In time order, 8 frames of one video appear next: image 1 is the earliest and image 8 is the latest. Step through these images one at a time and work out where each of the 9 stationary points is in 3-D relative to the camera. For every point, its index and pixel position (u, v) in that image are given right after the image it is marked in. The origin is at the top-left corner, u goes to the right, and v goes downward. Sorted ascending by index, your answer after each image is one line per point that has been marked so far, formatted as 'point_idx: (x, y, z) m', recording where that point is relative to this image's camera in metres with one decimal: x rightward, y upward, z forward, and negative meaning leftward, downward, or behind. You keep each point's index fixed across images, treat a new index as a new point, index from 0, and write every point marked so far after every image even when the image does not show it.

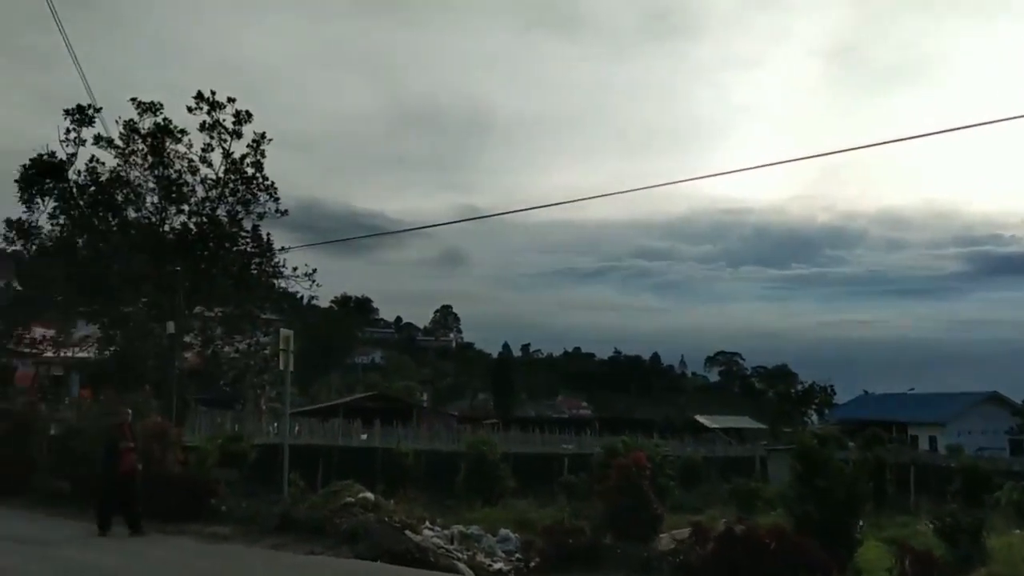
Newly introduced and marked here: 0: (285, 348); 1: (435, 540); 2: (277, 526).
0: (-4.6, -1.2, +16.8) m
1: (-1.4, -4.6, +15.2) m
2: (-4.1, -4.2, +14.6) m
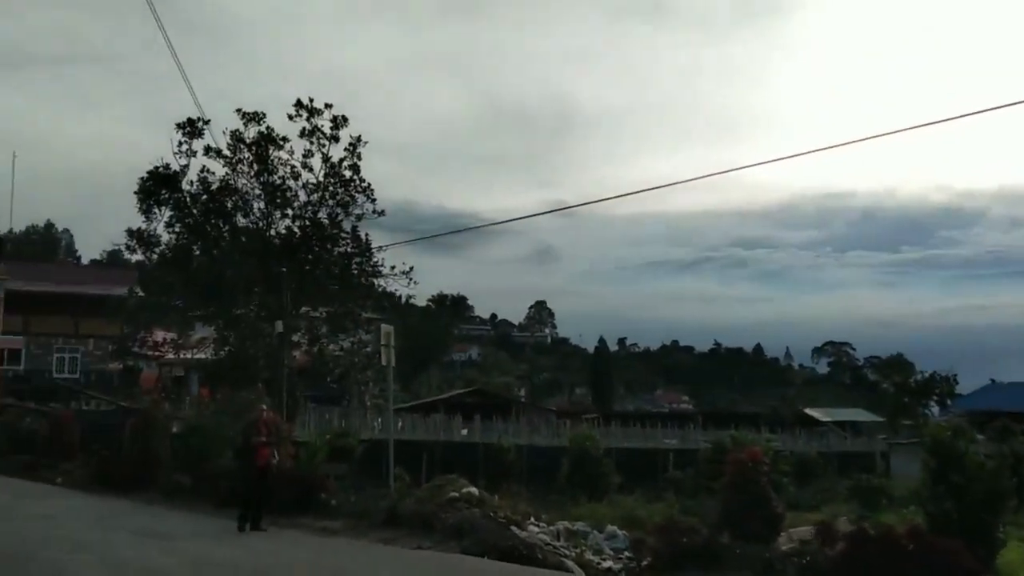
0: (-2.5, -1.2, +17.1) m
1: (+0.5, -4.5, +15.1) m
2: (-2.3, -4.2, +14.8) m
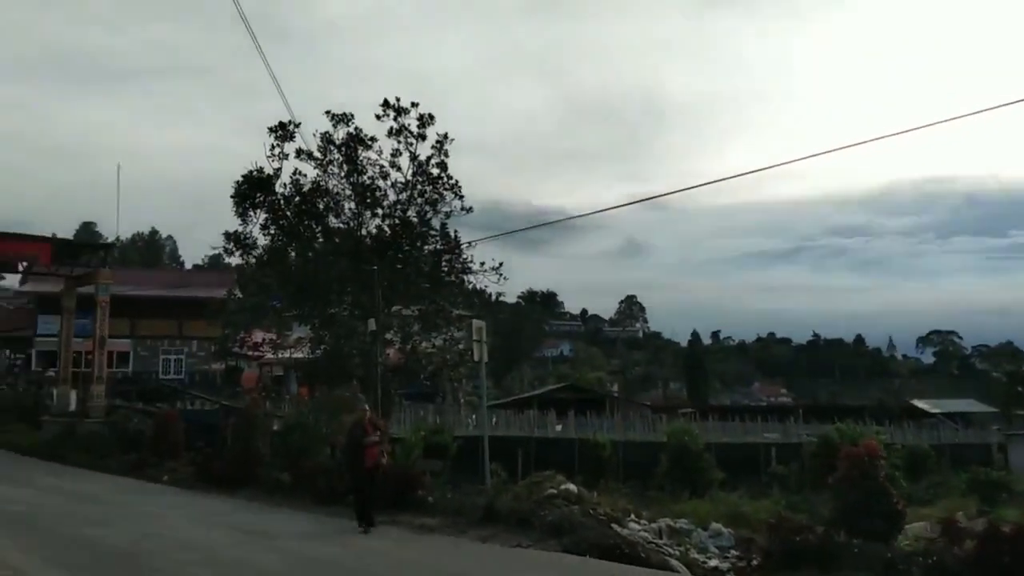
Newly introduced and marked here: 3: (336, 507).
0: (-0.6, -1.1, +16.9) m
1: (+2.3, -4.3, +14.6) m
2: (-0.5, -4.1, +14.6) m
3: (-3.5, -4.4, +16.6) m
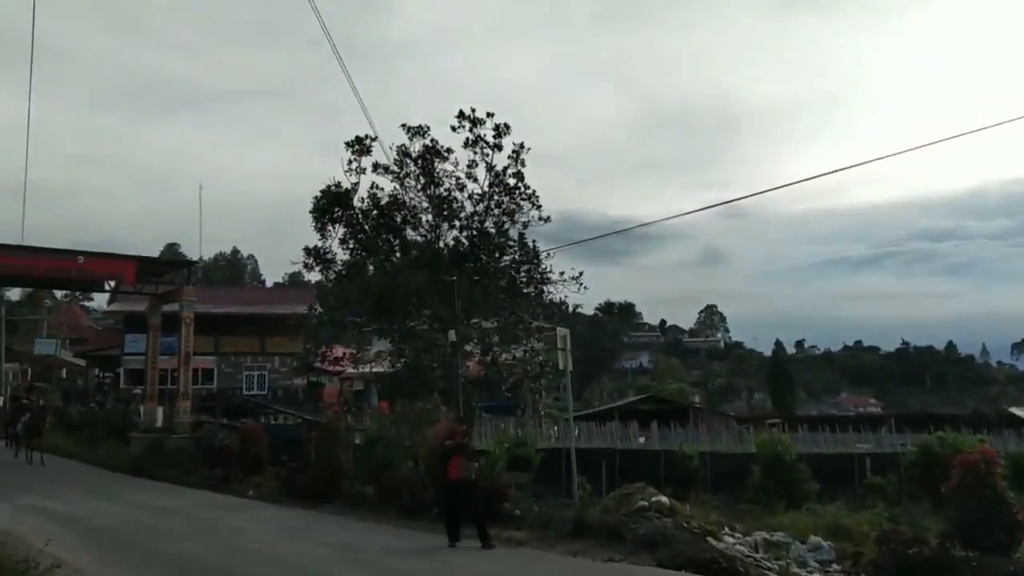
0: (+1.0, -1.2, +16.4) m
1: (+3.8, -4.3, +13.8) m
2: (+1.0, -4.1, +14.1) m
3: (-1.8, -4.6, +16.3) m
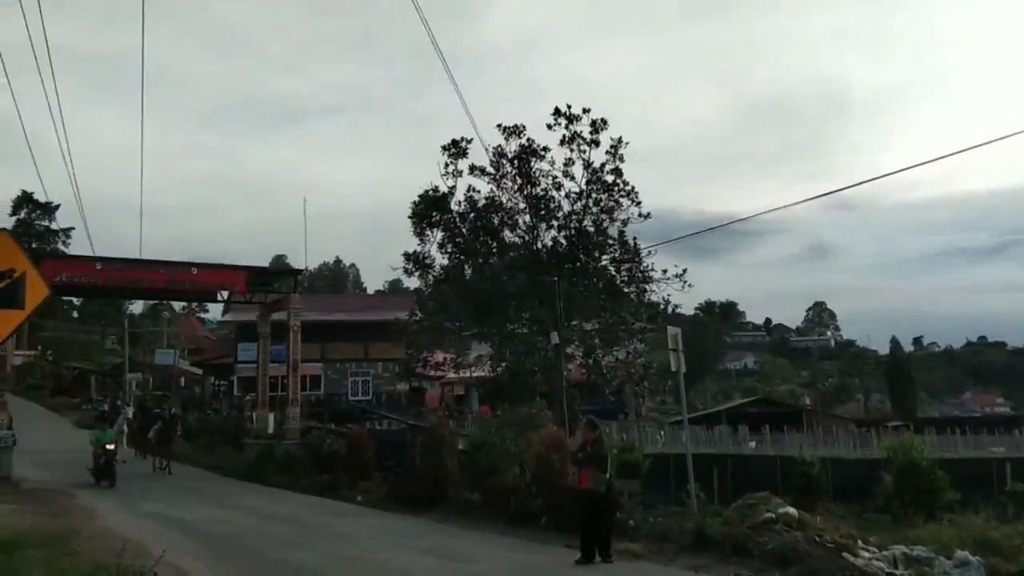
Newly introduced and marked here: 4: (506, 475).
0: (+3.1, -1.2, +15.6) m
1: (+5.6, -4.2, +12.7) m
2: (+2.9, -4.1, +13.3) m
3: (+0.3, -4.6, +15.8) m
4: (-0.1, -4.0, +17.5) m
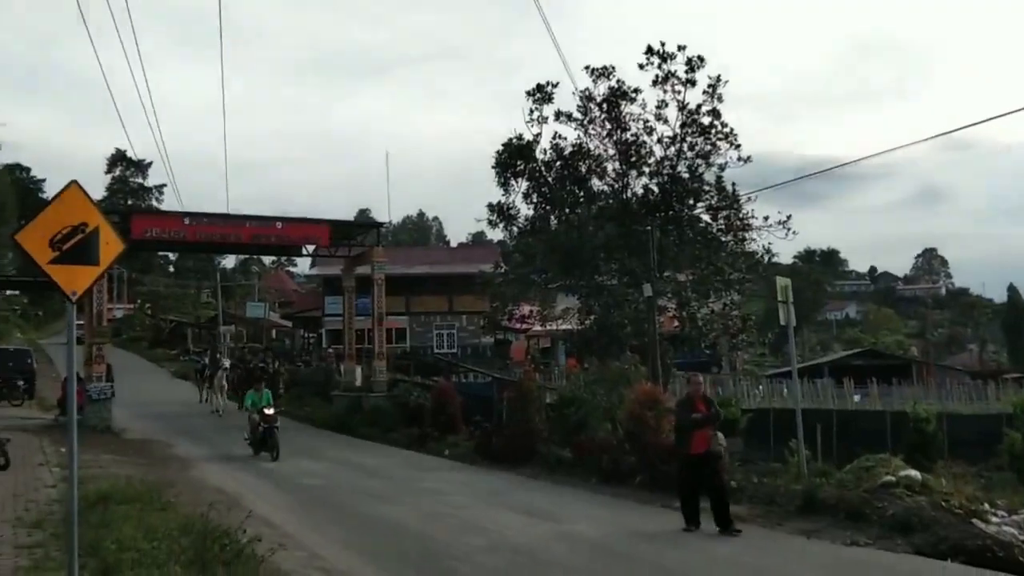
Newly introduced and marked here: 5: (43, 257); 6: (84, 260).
0: (+4.7, -0.2, +14.5) m
1: (+7.0, -3.4, +11.5) m
2: (+4.3, -3.3, +12.4) m
3: (+2.0, -3.7, +15.2) m
4: (+1.7, -2.9, +16.8) m
5: (-4.2, +0.3, +7.4) m
6: (-4.0, +0.3, +7.7) m
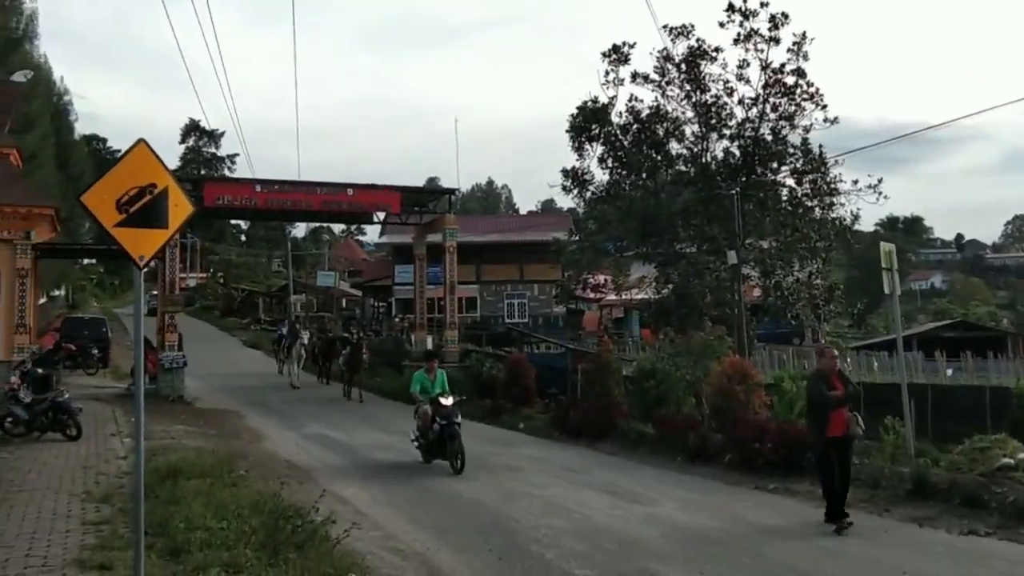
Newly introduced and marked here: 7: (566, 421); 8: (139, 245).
0: (+6.0, +0.4, +13.3) m
1: (+8.1, -3.0, +10.2) m
2: (+5.5, -2.8, +11.3) m
3: (+3.4, -3.1, +14.3) m
4: (+3.3, -2.3, +15.9) m
5: (-3.4, +0.6, +6.9) m
6: (-3.1, +0.6, +7.1) m
7: (+1.2, -3.0, +18.4) m
8: (-3.2, +0.4, +7.0) m
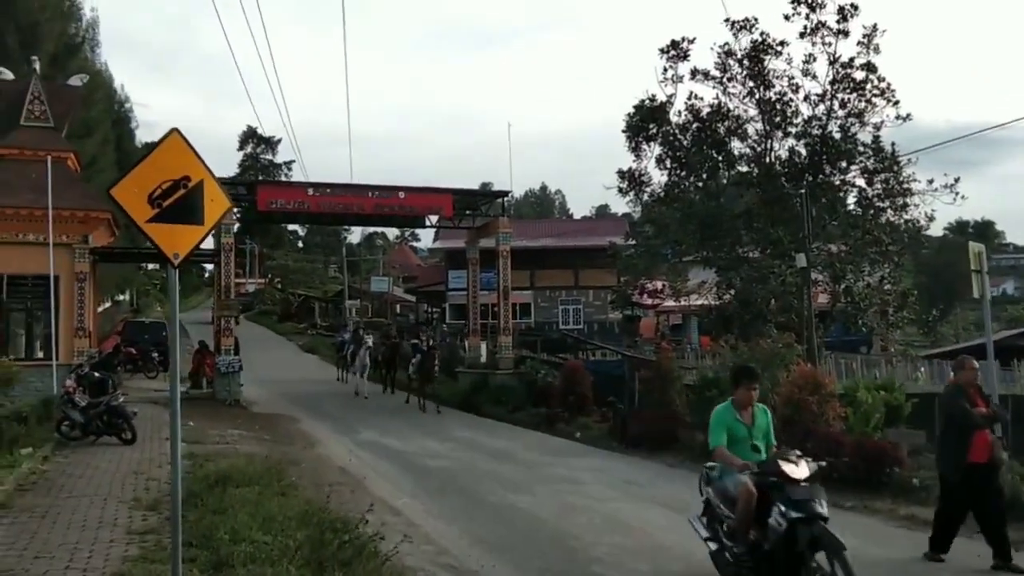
0: (+6.9, +0.3, +12.3) m
1: (+8.7, -3.0, +9.1) m
2: (+6.2, -2.8, +10.3) m
3: (+4.4, -3.2, +13.5) m
4: (+4.3, -2.4, +15.1) m
5: (-2.9, +0.6, +6.6) m
6: (-2.6, +0.6, +6.8) m
7: (+2.4, -3.1, +17.7) m
8: (-2.7, +0.4, +6.7) m
